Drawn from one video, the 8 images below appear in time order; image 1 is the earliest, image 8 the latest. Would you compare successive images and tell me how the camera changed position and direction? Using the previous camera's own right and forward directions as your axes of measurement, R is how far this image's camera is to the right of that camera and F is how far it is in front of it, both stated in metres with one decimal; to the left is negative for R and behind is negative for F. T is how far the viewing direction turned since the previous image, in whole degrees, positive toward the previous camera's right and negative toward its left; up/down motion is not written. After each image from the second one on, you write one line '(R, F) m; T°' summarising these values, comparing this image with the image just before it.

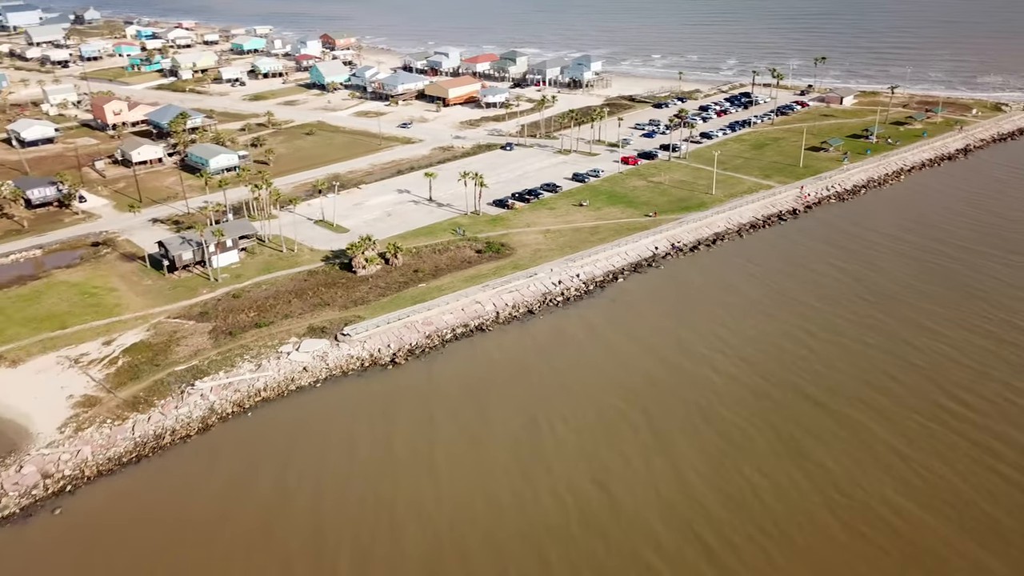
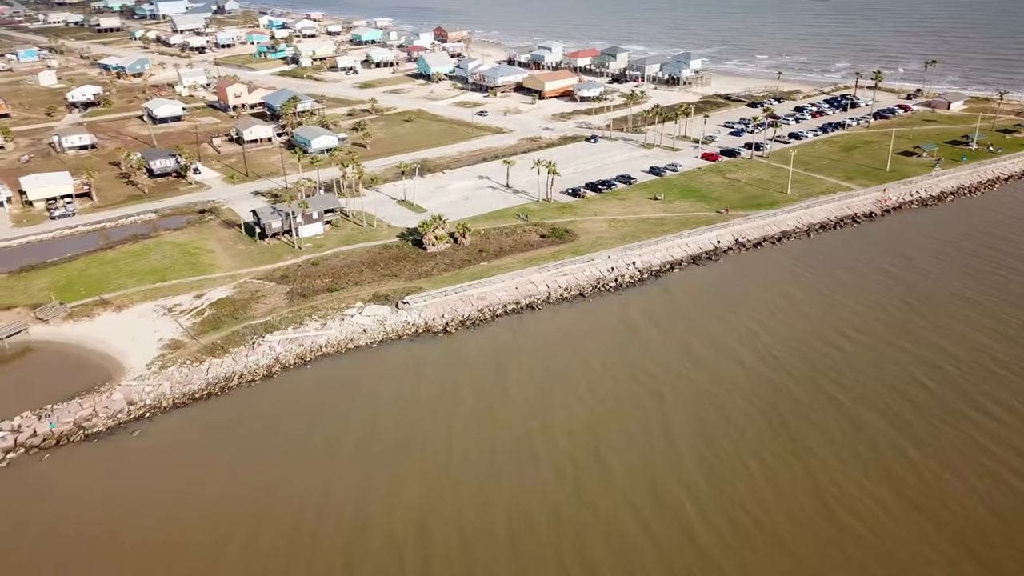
(+2.8, -1.7) m; -8°
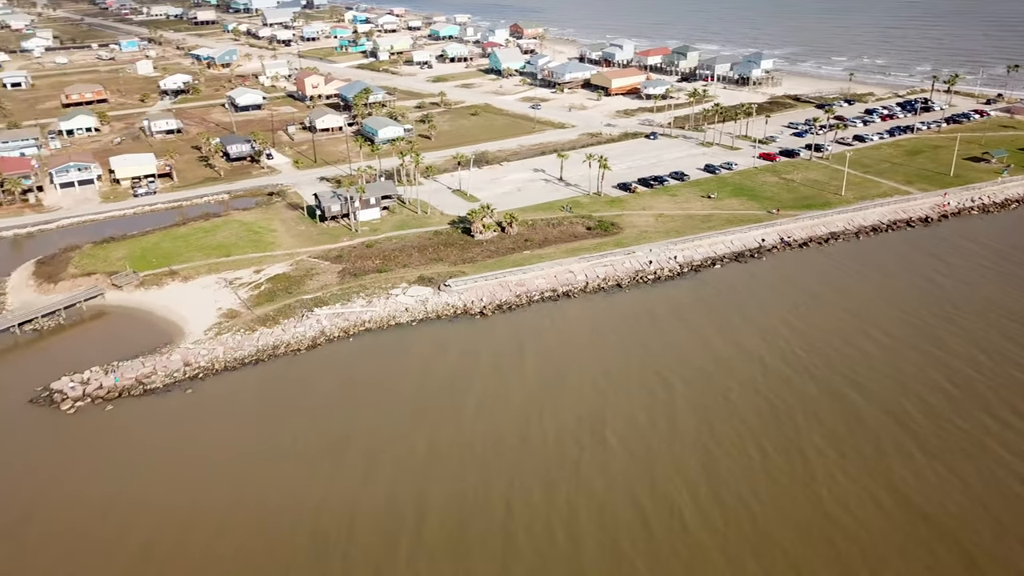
(+1.9, -1.2) m; -5°
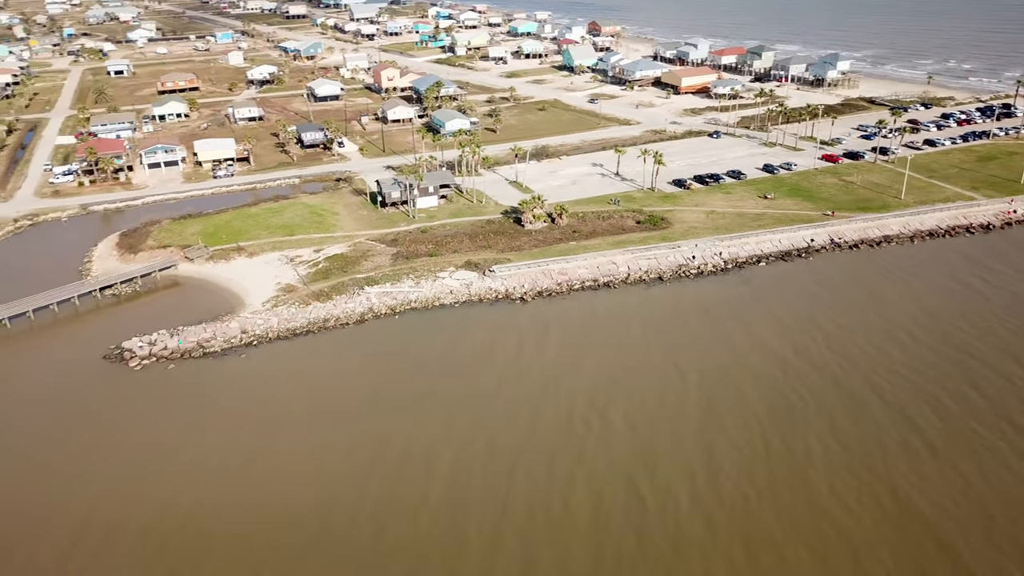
(+1.8, -1.2) m; -6°
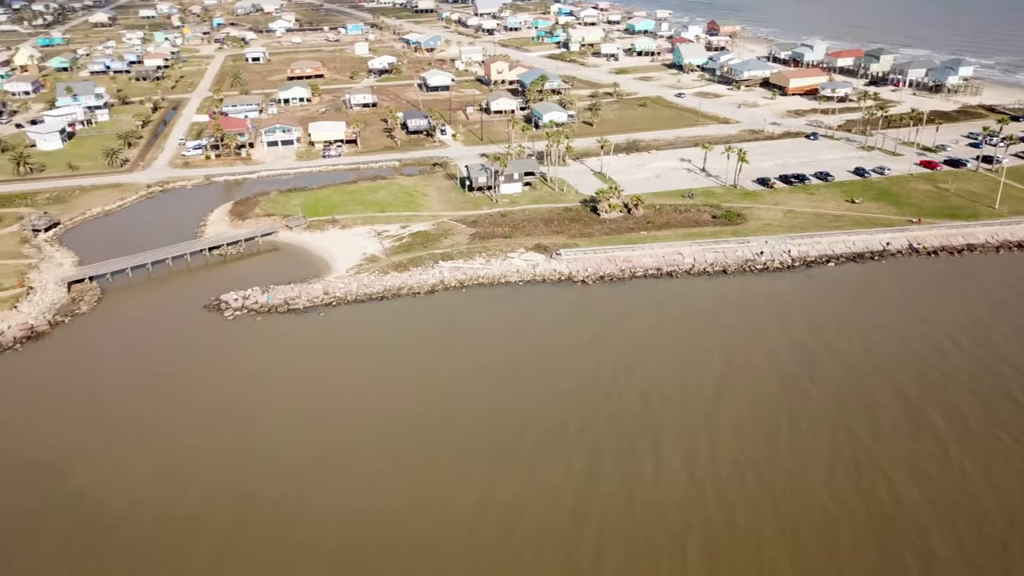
(+2.8, -1.9) m; -8°
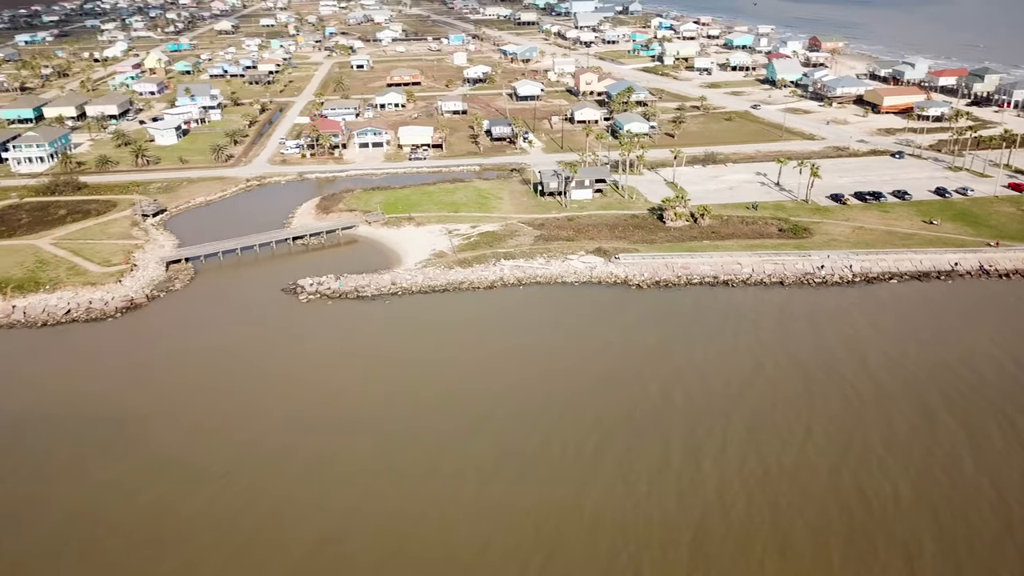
(+2.1, -1.5) m; -7°
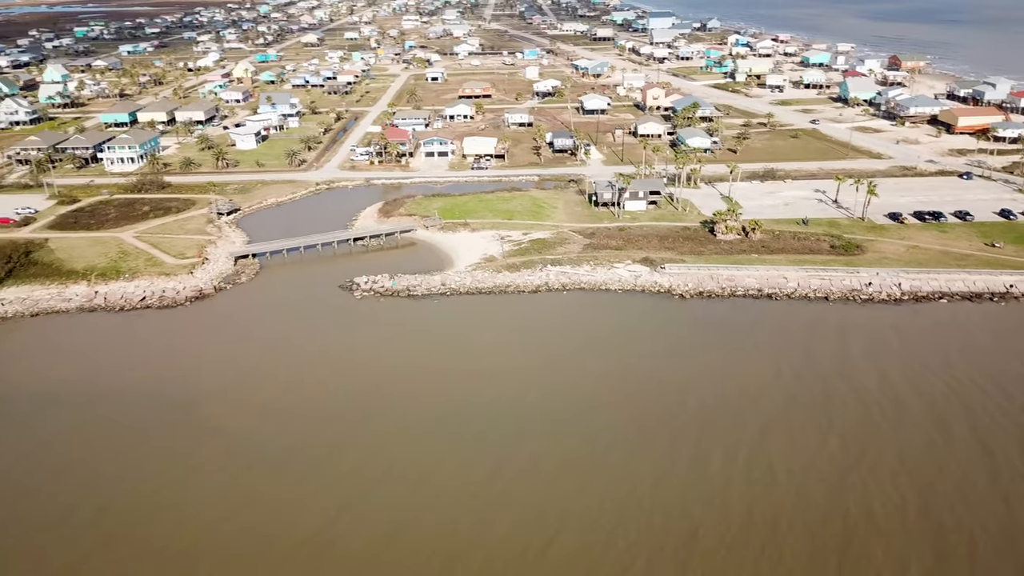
(+1.5, -1.2) m; -5°
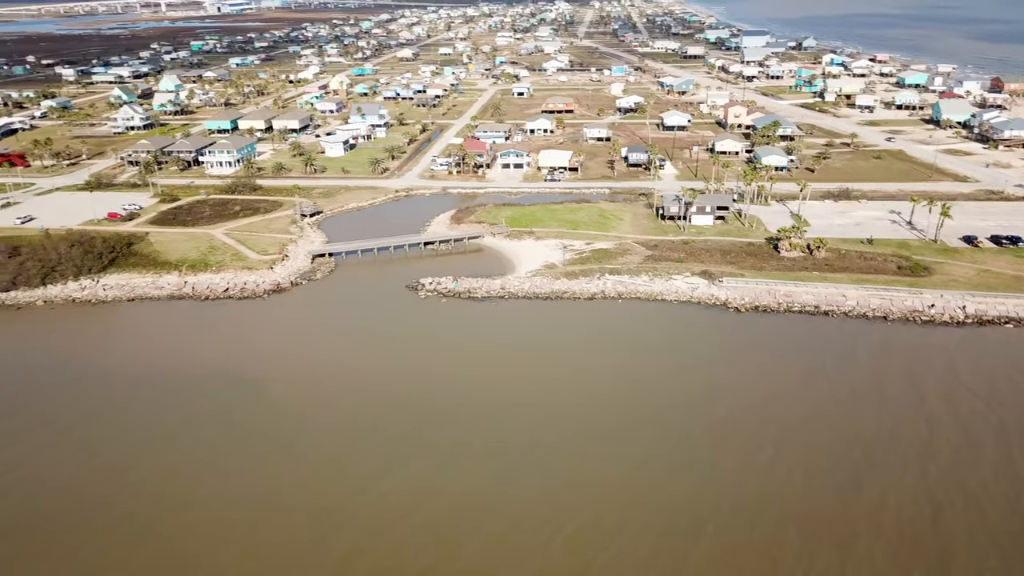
(+1.7, -1.4) m; -6°
